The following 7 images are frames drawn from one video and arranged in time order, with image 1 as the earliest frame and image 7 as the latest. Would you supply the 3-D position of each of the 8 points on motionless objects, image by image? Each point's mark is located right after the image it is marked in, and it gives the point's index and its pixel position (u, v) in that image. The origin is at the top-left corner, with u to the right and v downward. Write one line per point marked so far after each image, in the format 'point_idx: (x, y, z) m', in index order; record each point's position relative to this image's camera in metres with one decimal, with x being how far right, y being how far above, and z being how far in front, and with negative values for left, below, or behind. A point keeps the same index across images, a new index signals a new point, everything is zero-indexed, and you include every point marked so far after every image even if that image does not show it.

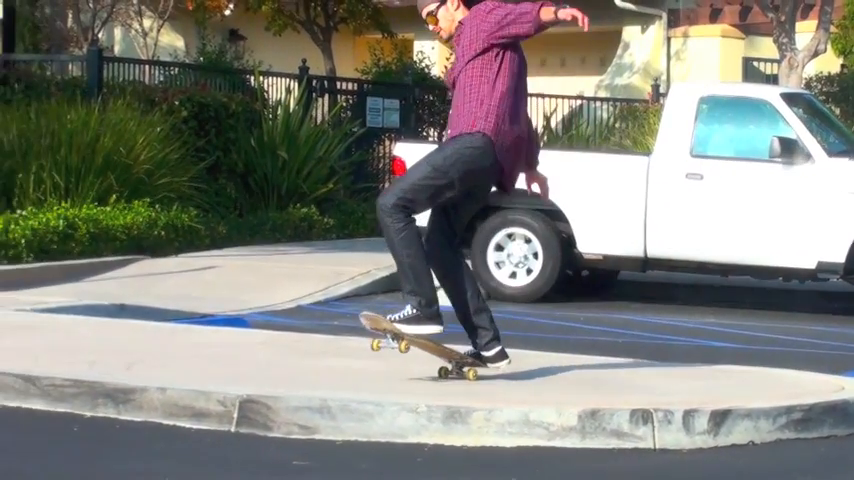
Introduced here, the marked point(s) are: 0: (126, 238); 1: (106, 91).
0: (-1.7, 0.0, +13.6) m
1: (-2.2, +1.0, +16.6) m
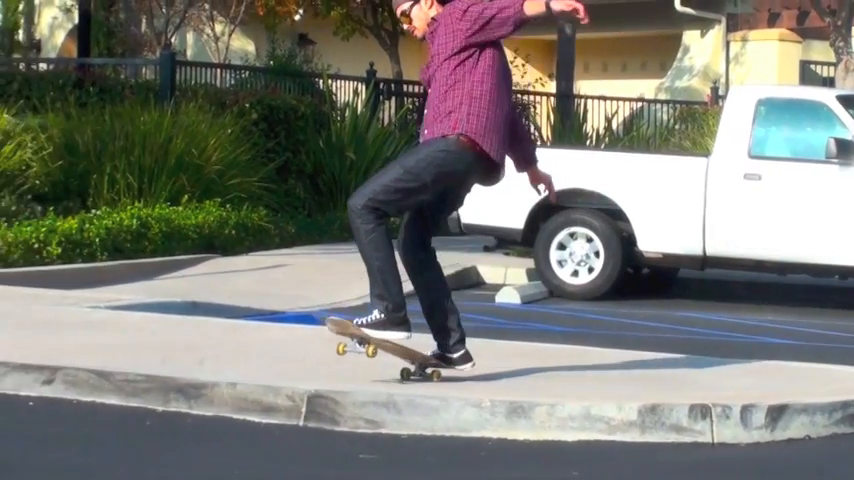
0: (-1.3, 0.0, +13.9) m
1: (-1.8, +1.0, +17.0) m
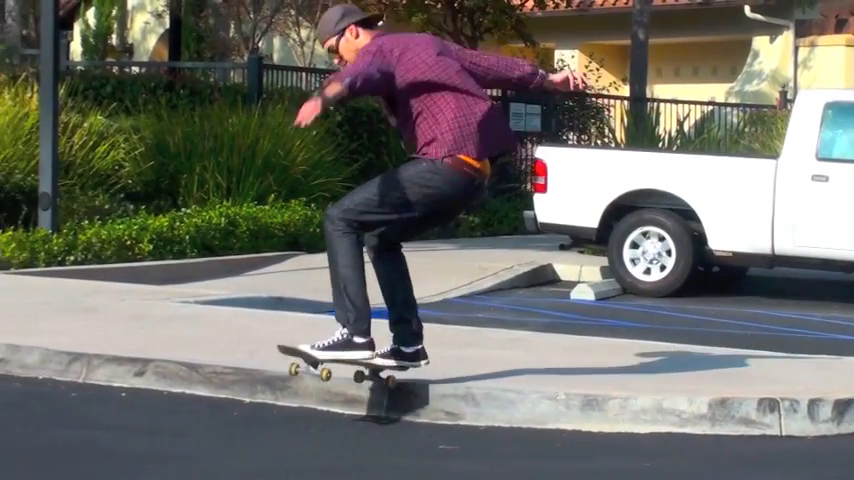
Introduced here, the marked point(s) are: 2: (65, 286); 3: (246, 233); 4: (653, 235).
0: (-0.8, 0.0, +14.4) m
1: (-1.2, +1.0, +17.4) m
2: (-1.8, -0.2, +11.8) m
3: (-1.0, 0.0, +14.1) m
4: (+1.2, 0.0, +12.8) m
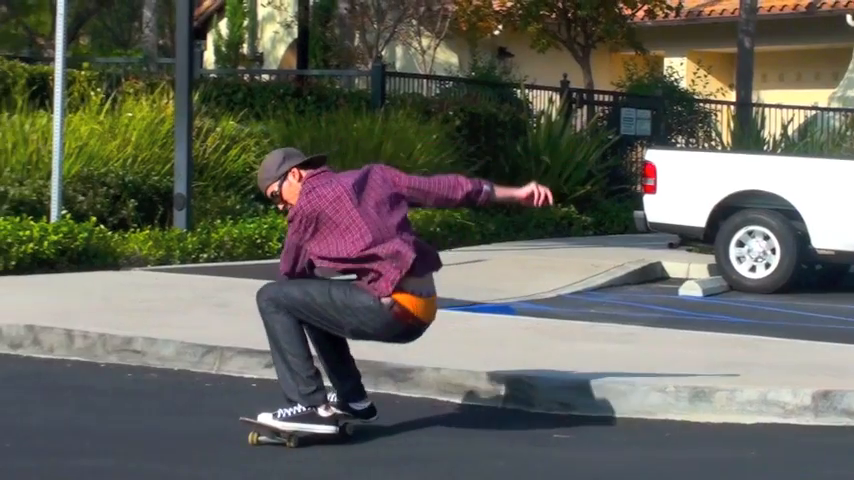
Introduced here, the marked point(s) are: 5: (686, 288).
0: (-0.1, 0.0, +15.0) m
1: (-0.3, +1.0, +18.0) m
2: (-1.2, -0.2, +12.5) m
3: (-0.3, 0.0, +14.7) m
4: (+1.8, 0.0, +13.3) m
5: (+1.4, -0.3, +13.0) m
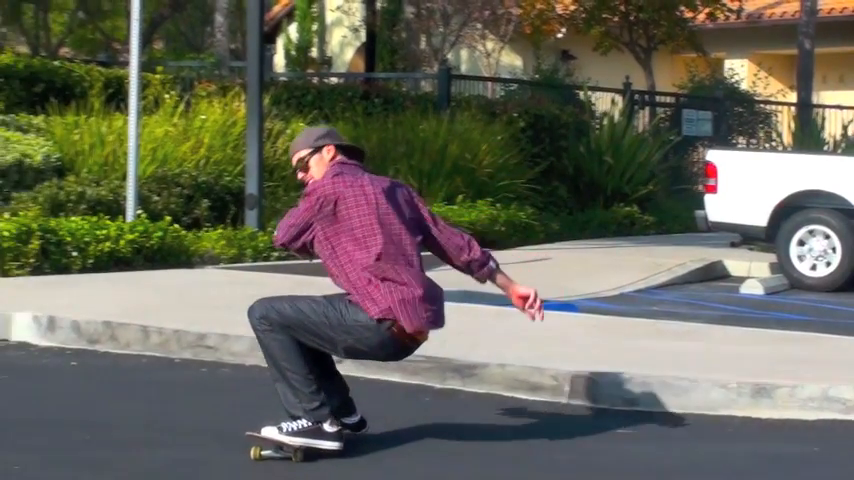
0: (+0.3, 0.0, +15.3) m
1: (+0.3, +1.0, +18.3) m
2: (-0.8, -0.2, +12.8) m
3: (+0.1, +0.1, +15.0) m
4: (+2.2, 0.0, +13.5) m
5: (+1.7, -0.3, +13.2) m
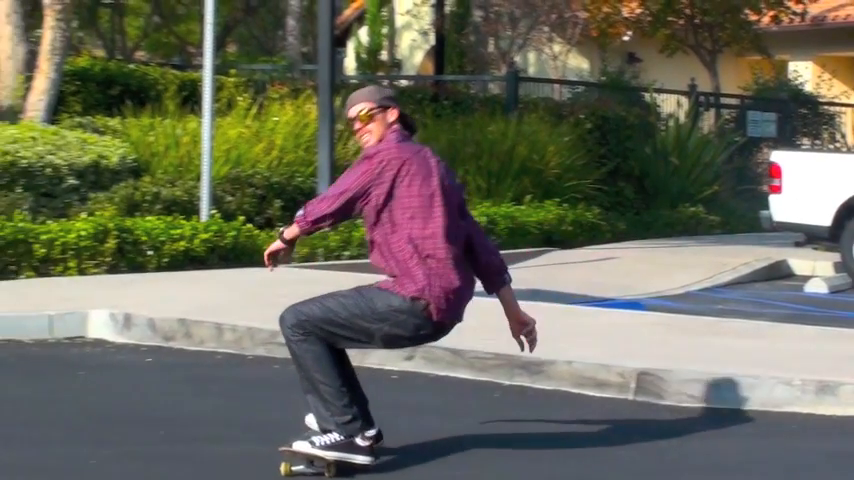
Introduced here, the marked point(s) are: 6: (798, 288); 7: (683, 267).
0: (+0.7, +0.1, +15.5) m
1: (+0.8, +1.1, +18.5) m
2: (-0.5, -0.2, +13.1) m
3: (+0.5, +0.1, +15.2) m
4: (+2.6, 0.0, +13.7) m
5: (+2.1, -0.2, +13.4) m
6: (+2.1, -0.3, +13.6) m
7: (+1.5, -0.2, +13.9) m
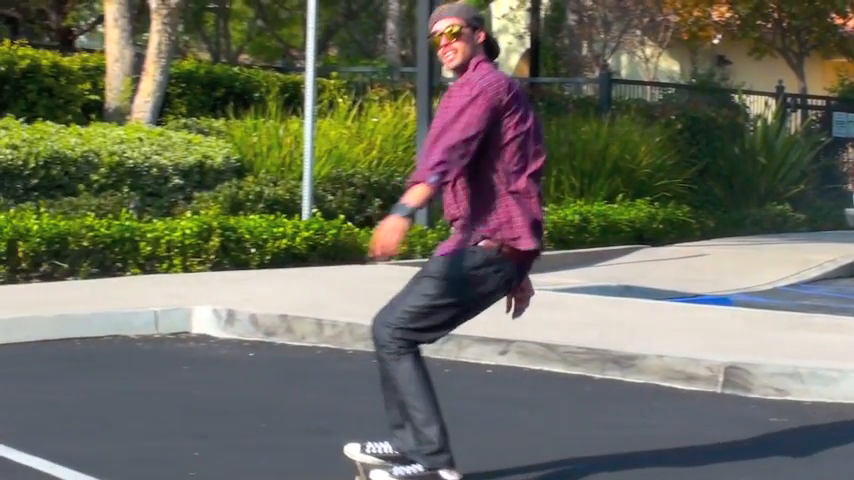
0: (+1.4, +0.1, +15.8) m
1: (+1.5, +1.0, +18.9) m
2: (+0.1, -0.2, +13.5) m
3: (+1.1, +0.1, +15.6) m
4: (+3.1, 0.0, +14.0) m
5: (+2.7, -0.2, +13.7) m
6: (+2.6, -0.3, +13.9) m
7: (+2.0, -0.1, +14.2) m
